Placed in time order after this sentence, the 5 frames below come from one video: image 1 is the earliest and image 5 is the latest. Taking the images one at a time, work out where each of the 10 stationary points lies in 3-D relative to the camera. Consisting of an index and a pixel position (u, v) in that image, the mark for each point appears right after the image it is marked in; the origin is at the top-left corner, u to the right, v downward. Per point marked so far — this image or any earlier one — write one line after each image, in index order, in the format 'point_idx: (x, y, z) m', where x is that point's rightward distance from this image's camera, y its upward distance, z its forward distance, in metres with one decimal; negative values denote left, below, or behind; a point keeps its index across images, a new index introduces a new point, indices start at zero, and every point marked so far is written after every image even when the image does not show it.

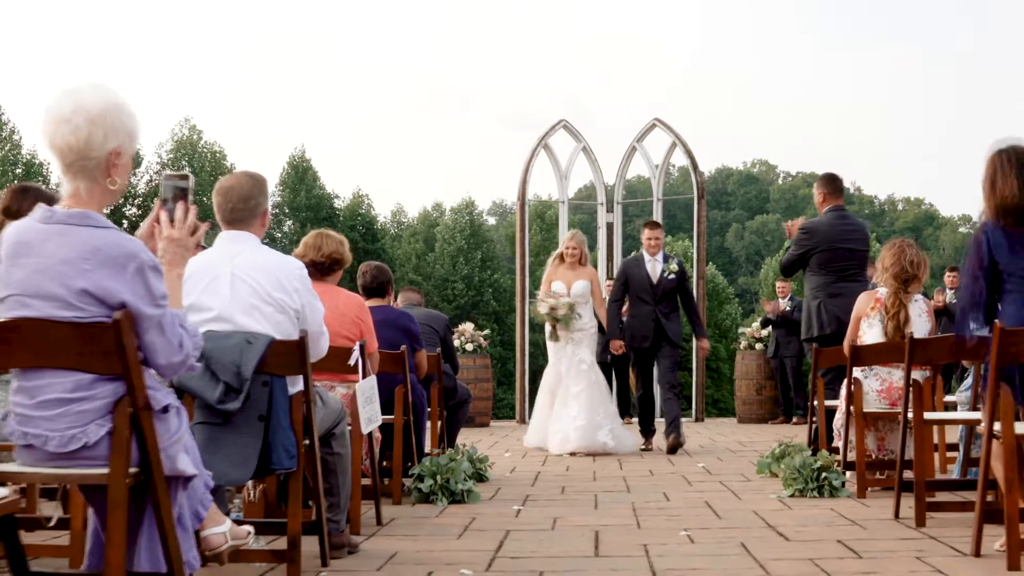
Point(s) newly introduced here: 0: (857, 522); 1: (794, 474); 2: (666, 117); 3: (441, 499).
0: (+1.7, -1.1, +5.9) m
1: (+1.6, -1.1, +7.1) m
2: (+2.0, +2.2, +15.6) m
3: (-0.4, -1.2, +6.8) m
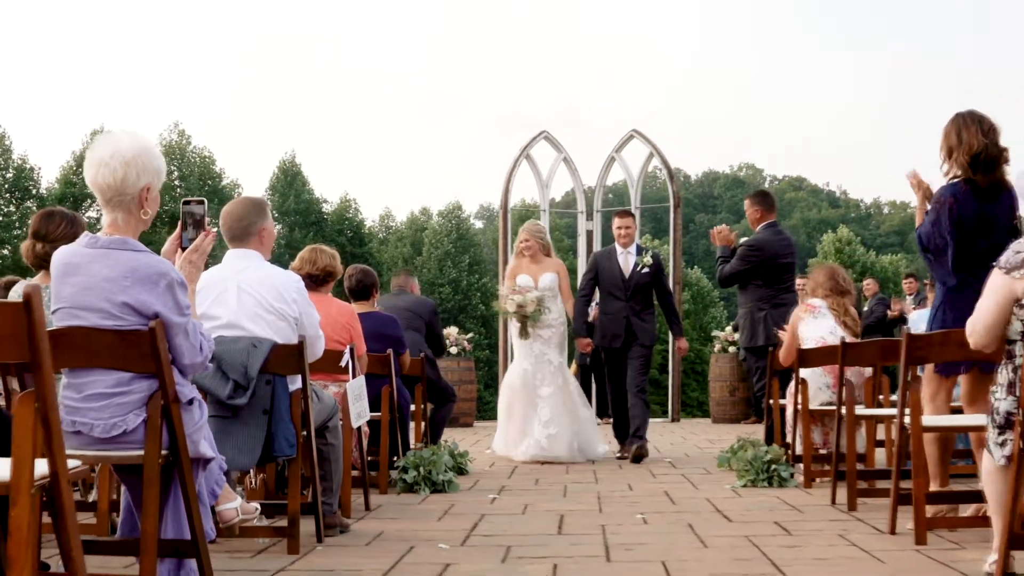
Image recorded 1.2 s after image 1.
0: (+1.5, -1.2, +6.6) m
1: (+1.5, -1.1, +7.8) m
2: (+1.7, +2.1, +16.3) m
3: (-0.5, -1.2, +7.4) m
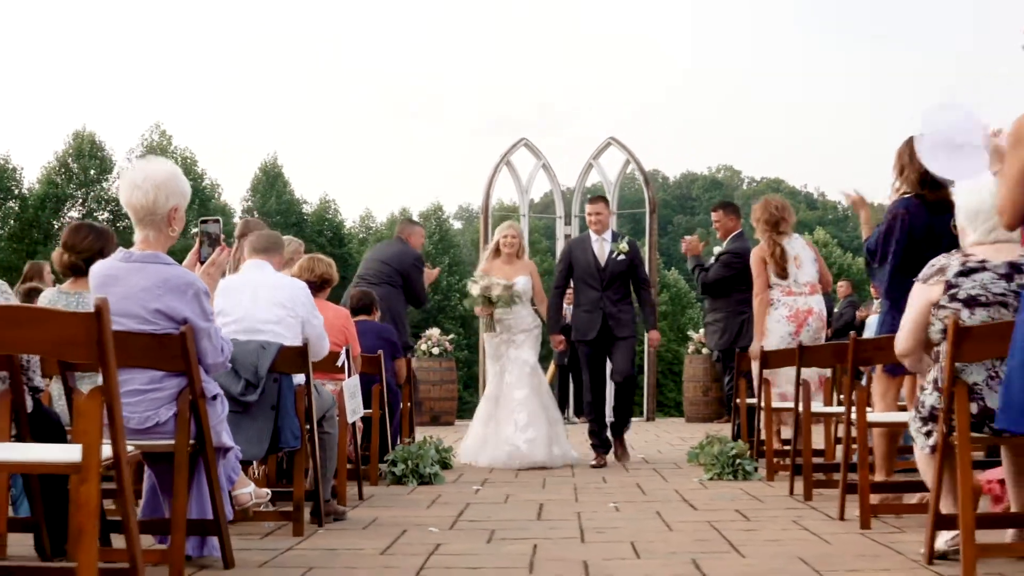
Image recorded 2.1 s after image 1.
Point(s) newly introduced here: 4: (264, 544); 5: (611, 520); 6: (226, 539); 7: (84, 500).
0: (+1.4, -1.2, +7.1) m
1: (+1.4, -1.2, +8.3) m
2: (+1.5, +2.1, +16.8) m
3: (-0.6, -1.2, +7.9) m
4: (-1.0, -1.1, +5.2) m
5: (+0.5, -1.1, +6.1) m
6: (-1.0, -0.9, +4.4) m
7: (-1.1, -0.5, +3.2) m
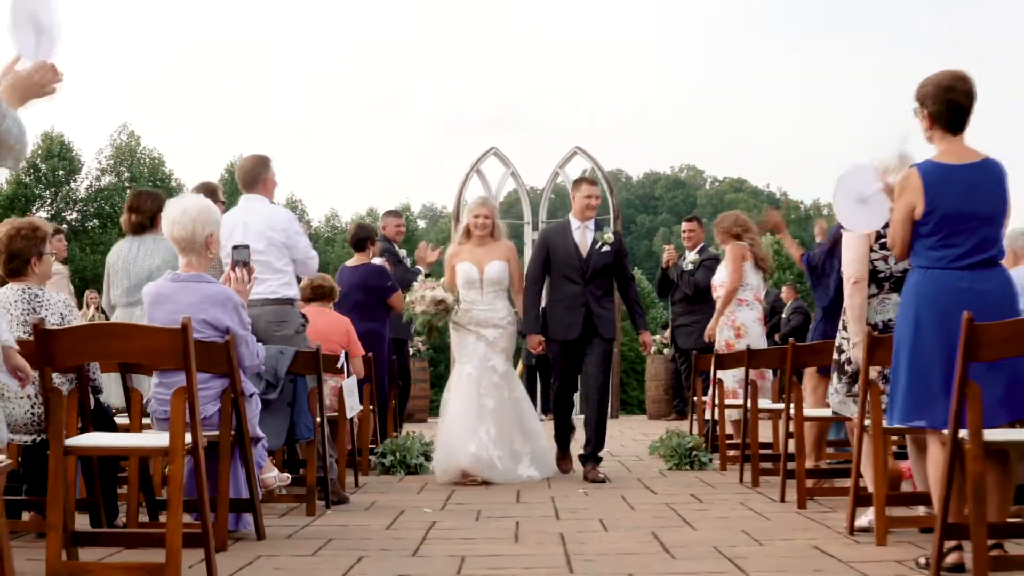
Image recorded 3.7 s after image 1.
0: (+1.3, -1.3, +8.0) m
1: (+1.2, -1.2, +9.2) m
2: (+1.1, +2.0, +17.7) m
3: (-0.8, -1.3, +8.8) m
4: (-1.1, -1.1, +6.0) m
5: (+0.4, -1.2, +6.9) m
6: (-1.1, -1.0, +5.2) m
7: (-1.1, -0.6, +4.0) m
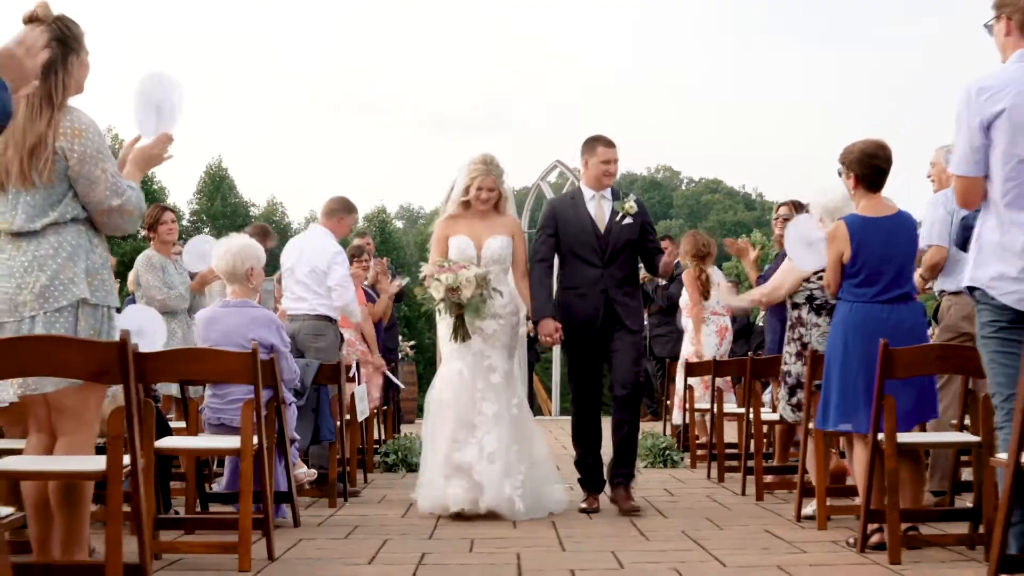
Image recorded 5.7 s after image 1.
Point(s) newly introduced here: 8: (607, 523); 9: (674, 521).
0: (+1.2, -1.4, +9.0) m
1: (+1.1, -1.3, +10.2) m
2: (+0.8, +1.9, +18.7) m
3: (-0.9, -1.4, +9.7) m
4: (-1.1, -1.3, +6.9) m
5: (+0.4, -1.3, +7.9) m
6: (-1.1, -1.1, +6.1) m
7: (-1.1, -0.7, +4.9) m
8: (+0.5, -1.2, +6.4) m
9: (+0.9, -1.2, +6.5) m
